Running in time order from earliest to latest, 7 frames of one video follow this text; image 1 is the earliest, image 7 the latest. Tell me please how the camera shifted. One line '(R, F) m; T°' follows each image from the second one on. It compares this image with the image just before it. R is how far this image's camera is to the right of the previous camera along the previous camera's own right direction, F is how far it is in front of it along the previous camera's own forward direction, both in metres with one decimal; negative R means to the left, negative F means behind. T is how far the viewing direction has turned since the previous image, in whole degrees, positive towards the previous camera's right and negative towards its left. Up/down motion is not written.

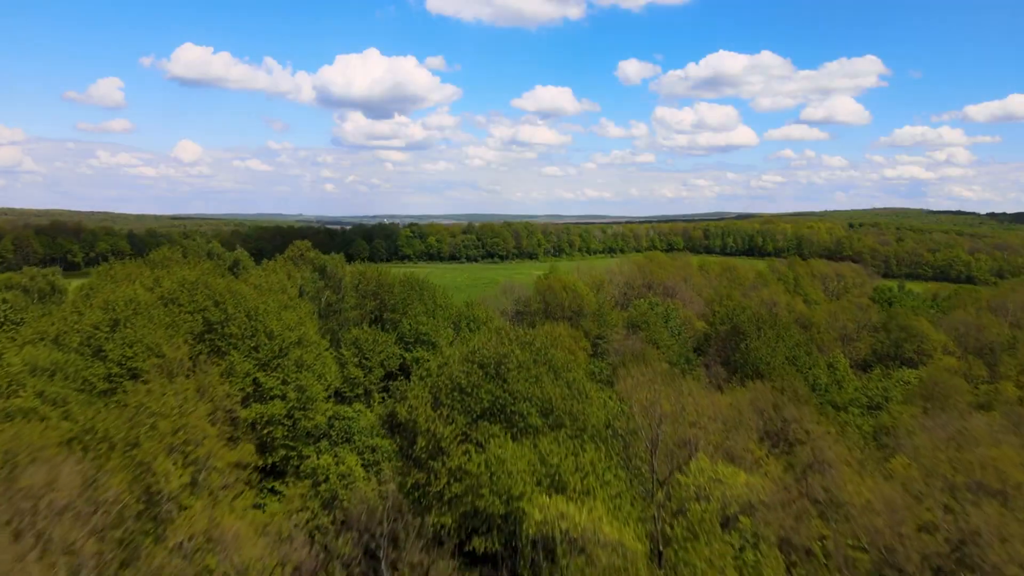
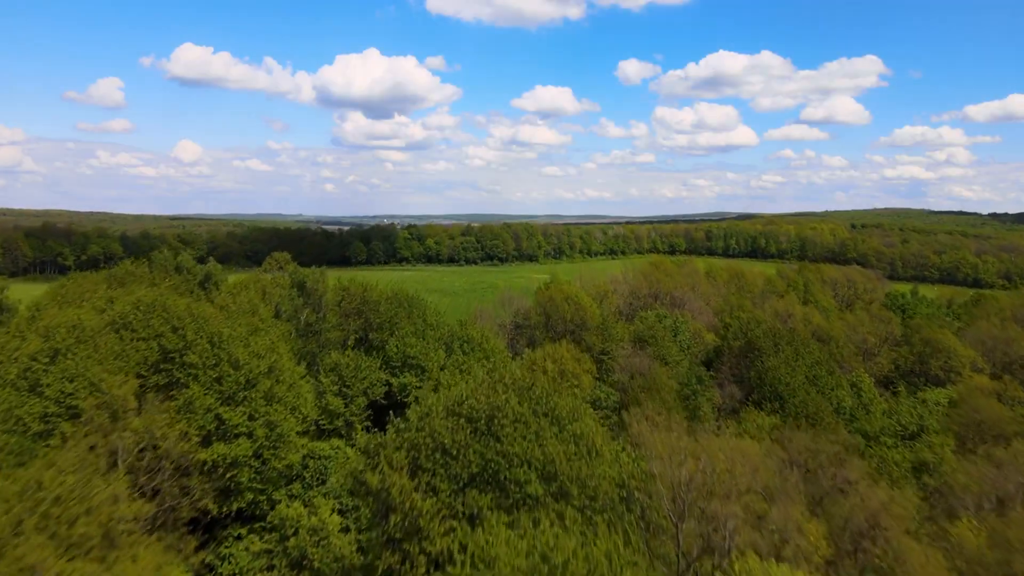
(0.0, +1.8) m; 0°
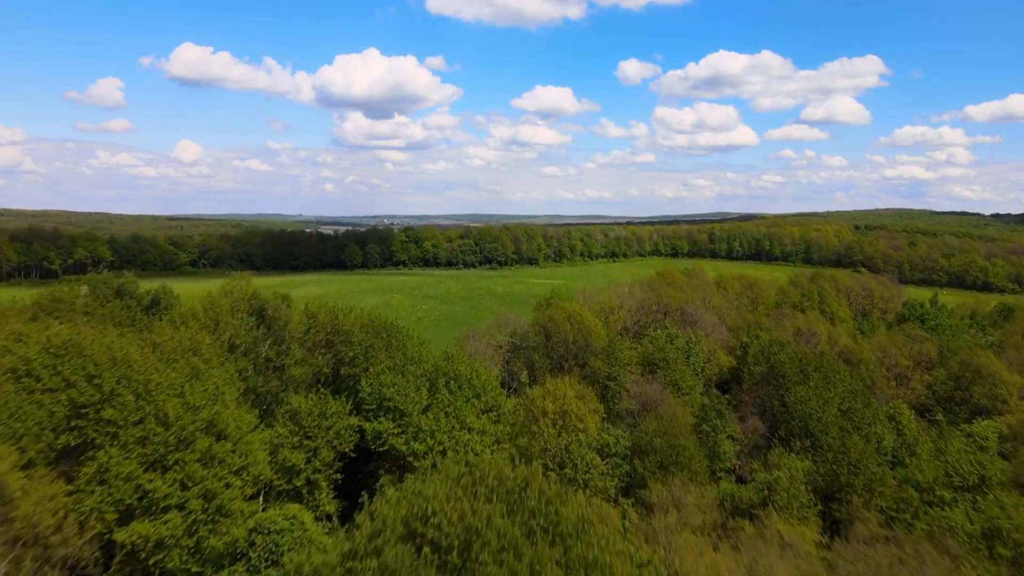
(+0.1, +2.5) m; 0°
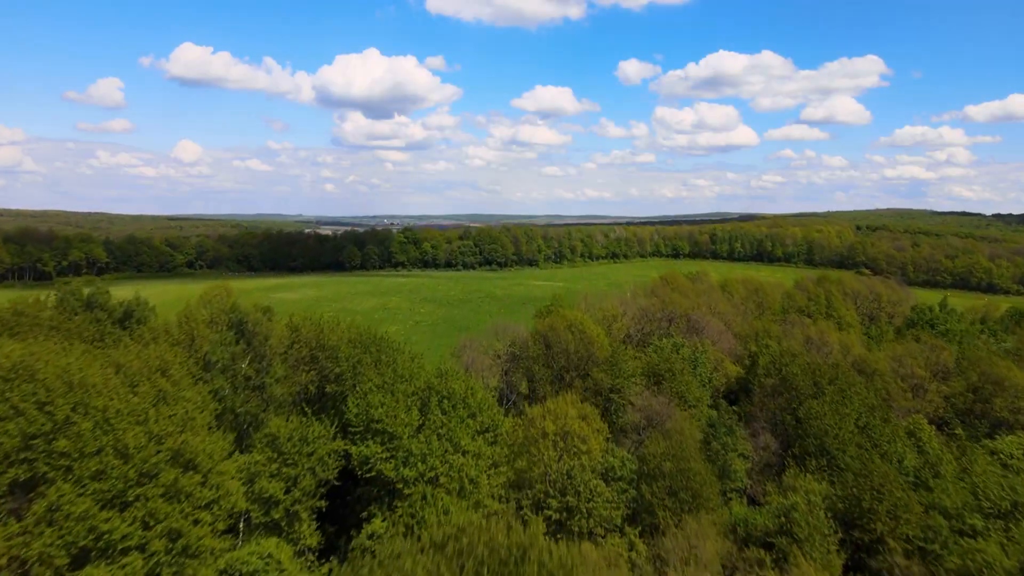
(0.0, +1.1) m; 0°
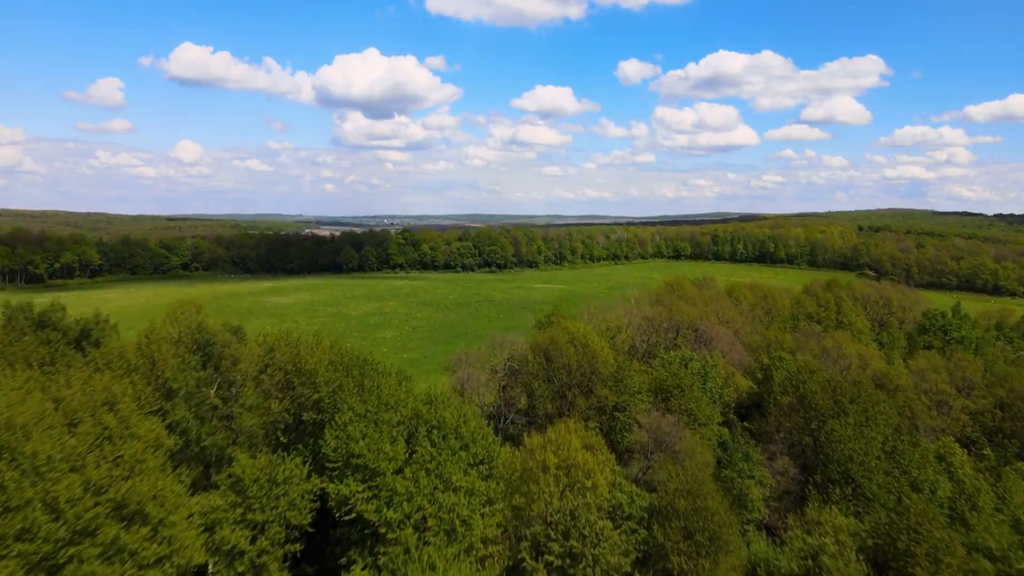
(0.0, +1.4) m; 0°
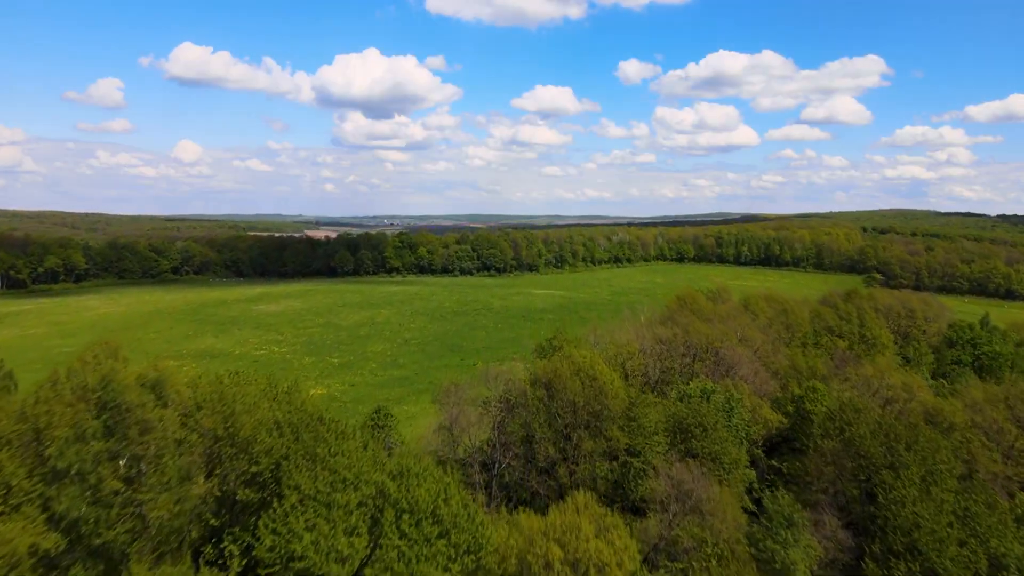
(+0.1, +2.9) m; 0°
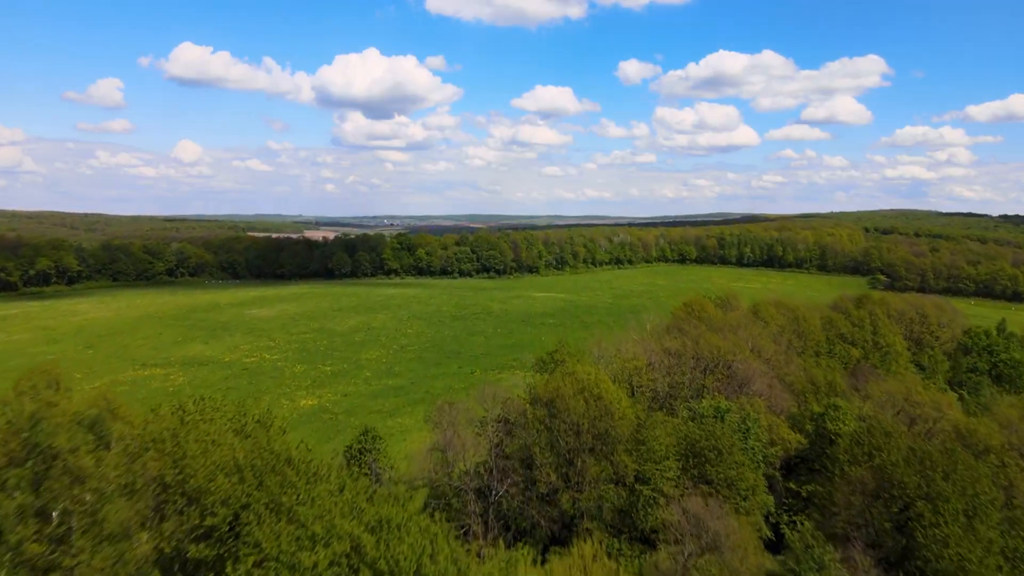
(0.0, +1.5) m; 0°
